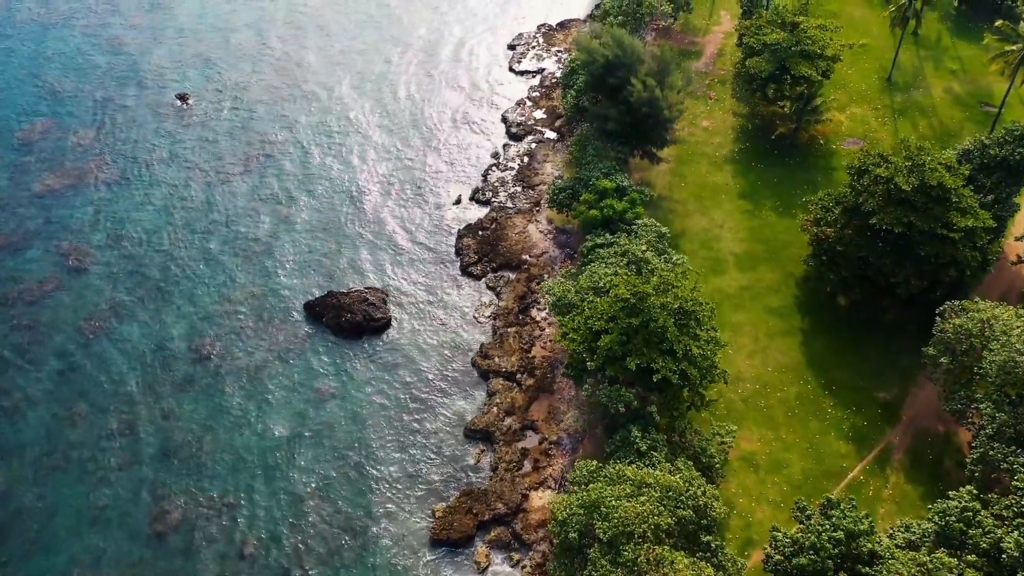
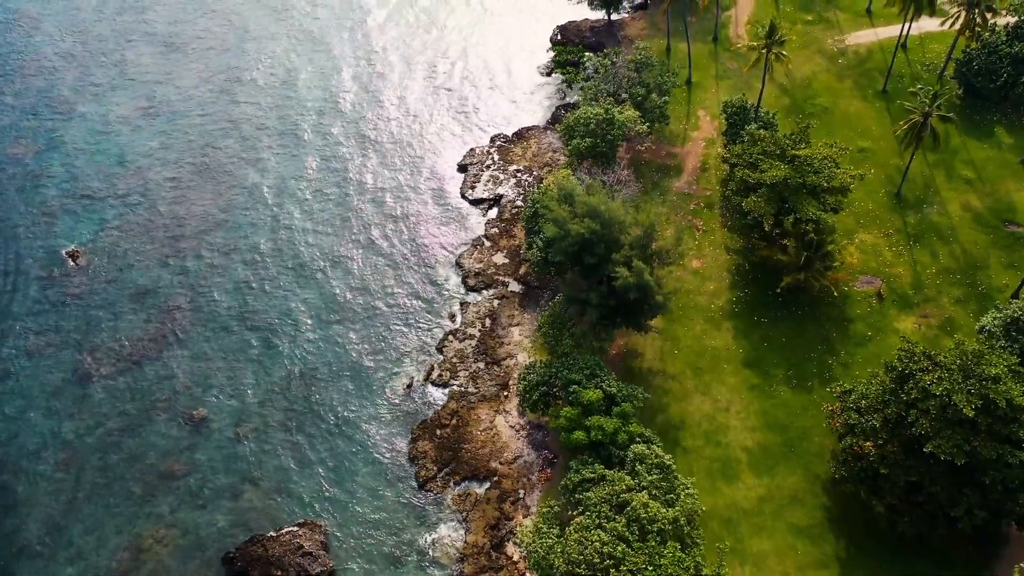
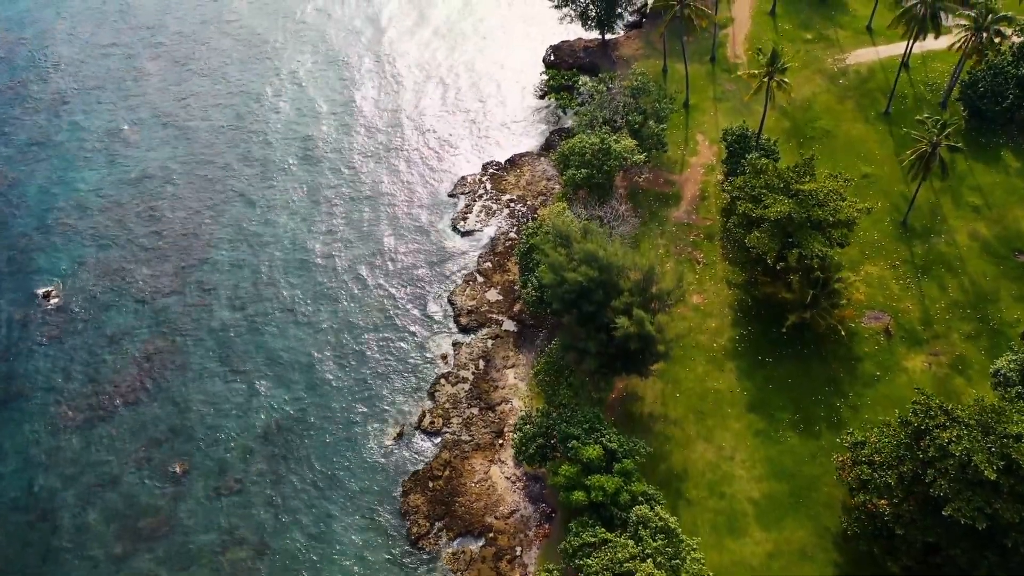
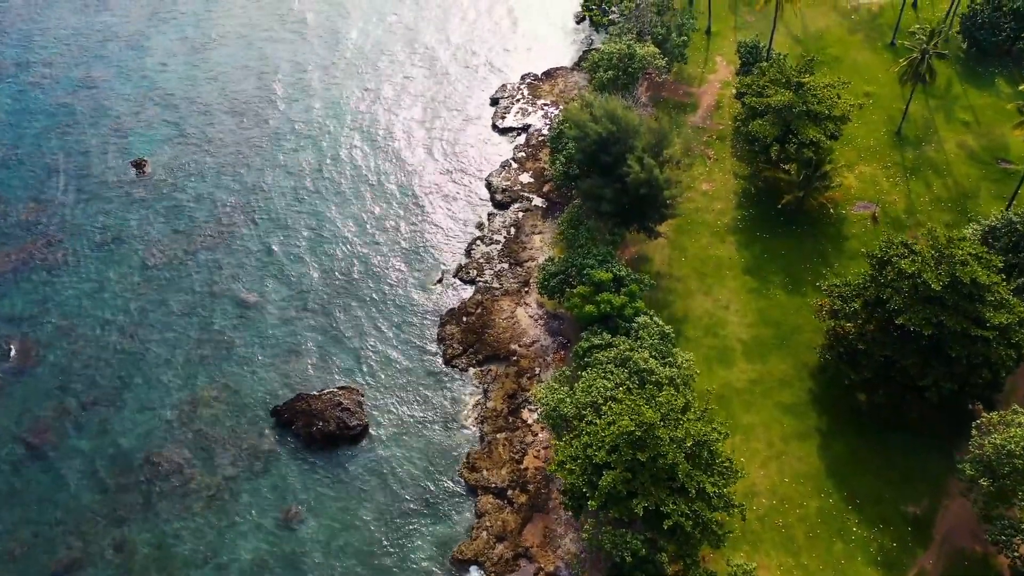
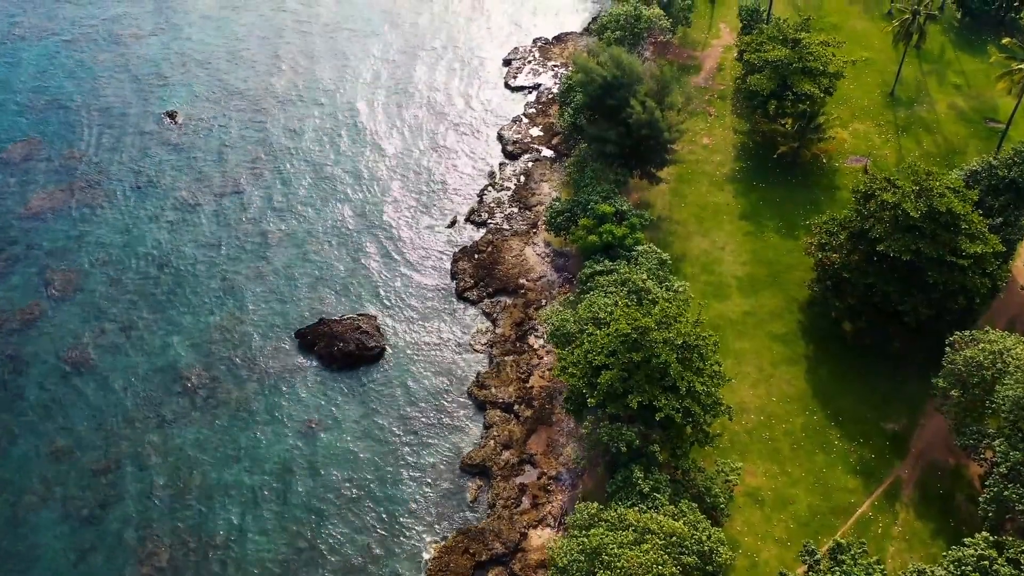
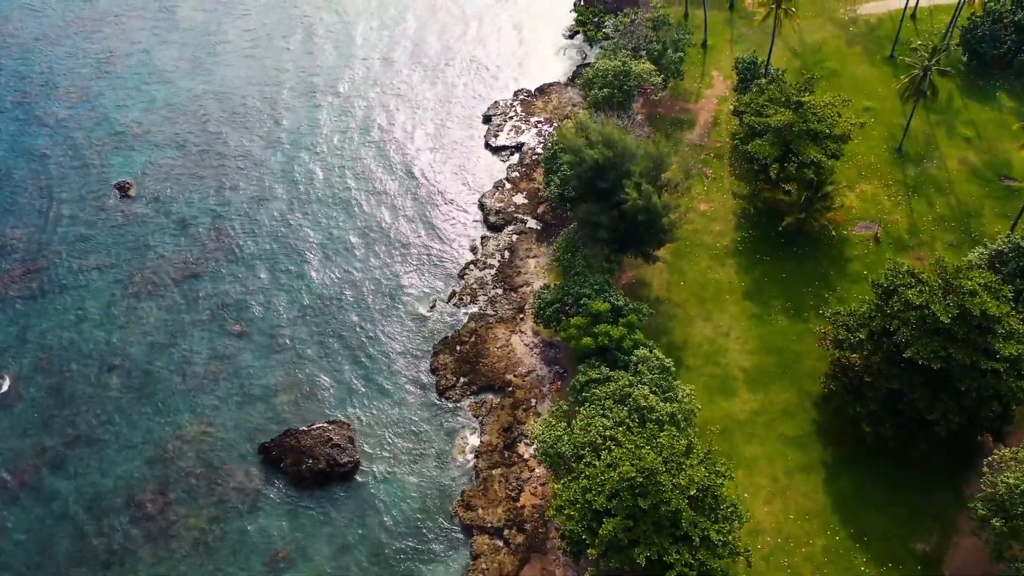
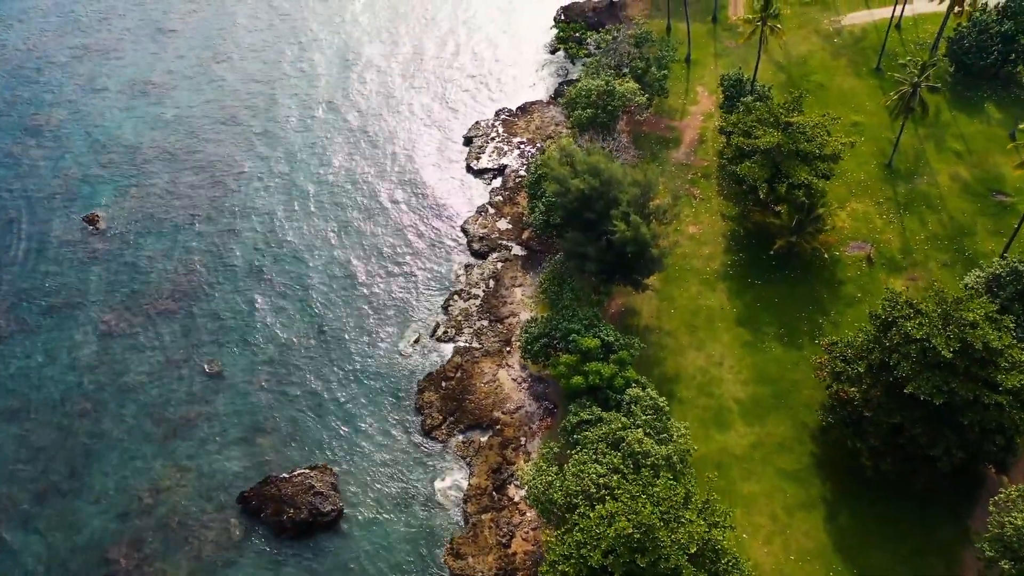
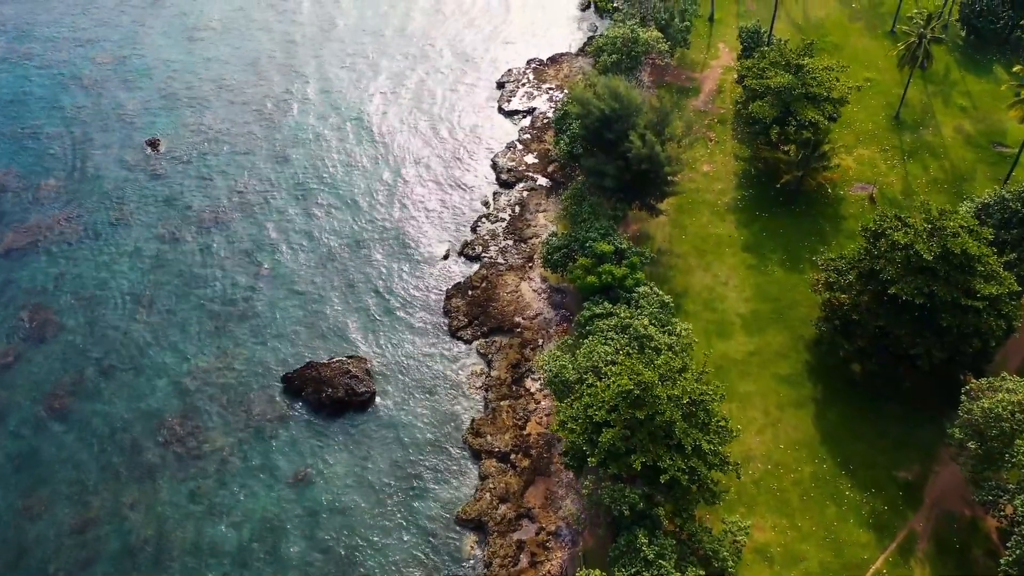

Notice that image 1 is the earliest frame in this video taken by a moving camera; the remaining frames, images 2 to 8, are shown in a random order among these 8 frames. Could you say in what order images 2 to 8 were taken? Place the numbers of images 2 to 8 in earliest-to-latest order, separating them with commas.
5, 8, 4, 6, 7, 2, 3
